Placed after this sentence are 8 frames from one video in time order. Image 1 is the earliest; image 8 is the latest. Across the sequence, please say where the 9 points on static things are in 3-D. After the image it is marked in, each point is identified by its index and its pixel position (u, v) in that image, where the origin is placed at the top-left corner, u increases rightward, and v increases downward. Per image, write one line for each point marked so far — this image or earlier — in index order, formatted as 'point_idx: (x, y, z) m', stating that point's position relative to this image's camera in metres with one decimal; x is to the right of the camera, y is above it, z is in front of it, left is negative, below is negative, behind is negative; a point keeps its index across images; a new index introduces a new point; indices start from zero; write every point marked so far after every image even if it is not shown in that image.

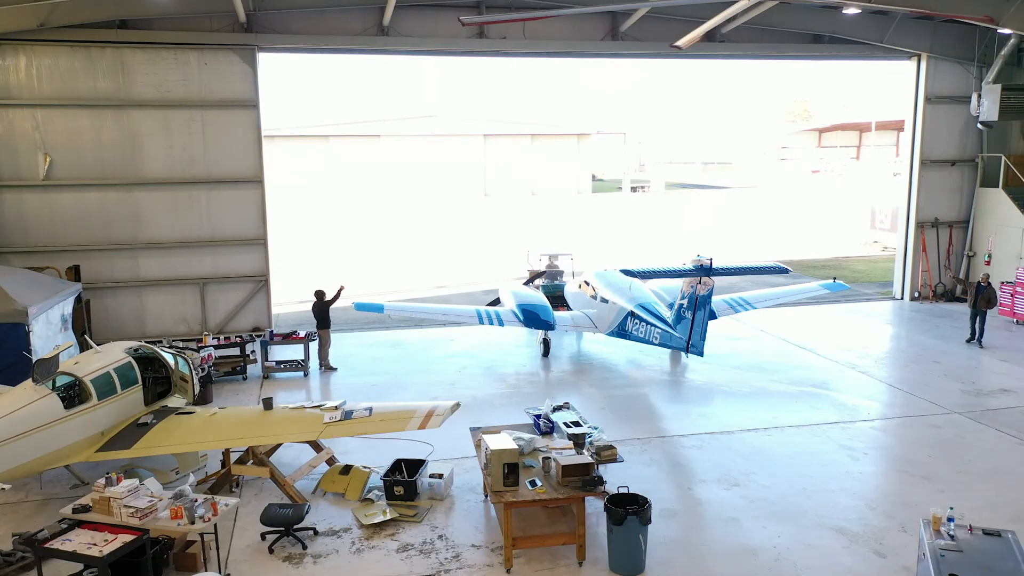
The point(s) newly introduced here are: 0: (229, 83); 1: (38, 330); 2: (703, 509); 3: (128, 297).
0: (-4.7, +3.4, +13.5) m
1: (-6.0, -0.5, +10.4) m
2: (+1.7, -2.0, +7.4) m
3: (-6.4, -0.2, +13.8) m
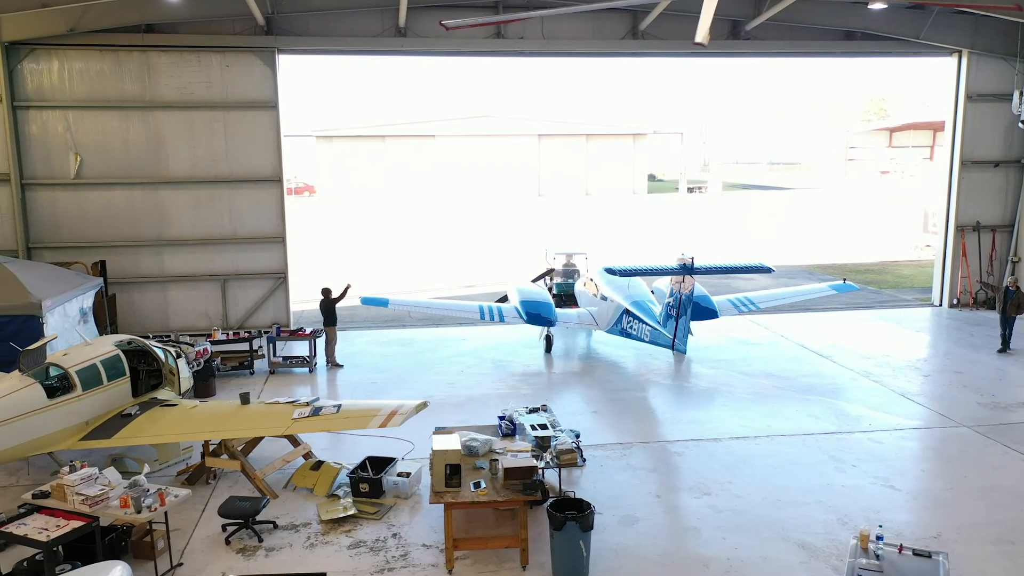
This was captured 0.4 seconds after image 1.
0: (-4.4, +3.4, +13.9) m
1: (-6.1, -0.4, +10.9) m
2: (+1.3, -2.0, +7.2) m
3: (-6.2, -0.1, +14.2) m
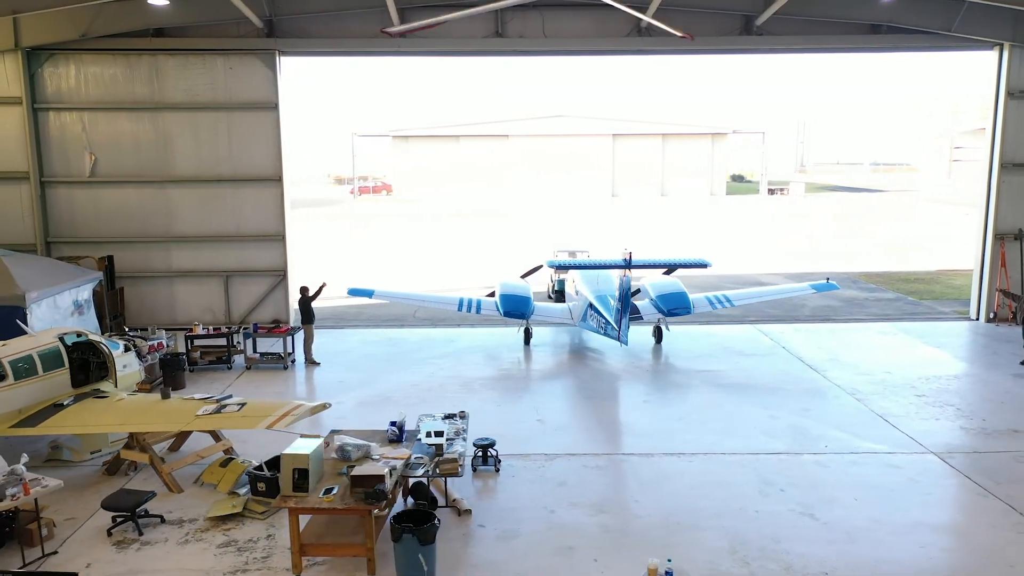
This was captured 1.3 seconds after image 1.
0: (-4.5, +3.5, +14.2) m
1: (-6.6, -0.3, +11.5) m
2: (+0.3, -2.1, +6.9) m
3: (-6.3, 0.0, +14.8) m
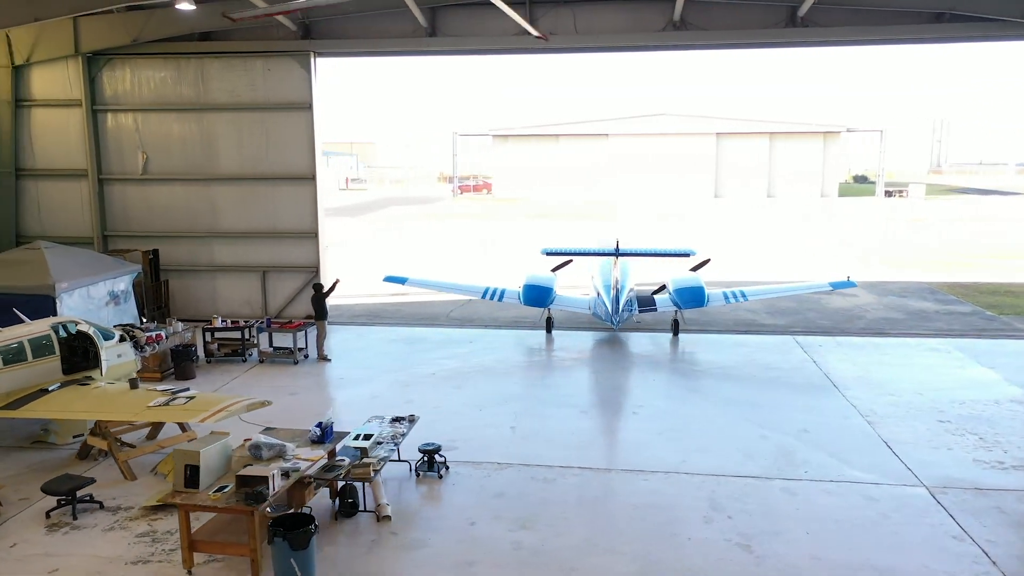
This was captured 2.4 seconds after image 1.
0: (-4.0, +3.6, +14.6) m
1: (-6.5, -0.2, +12.2) m
2: (-0.5, -2.1, +6.7) m
3: (-5.8, +0.1, +15.5) m
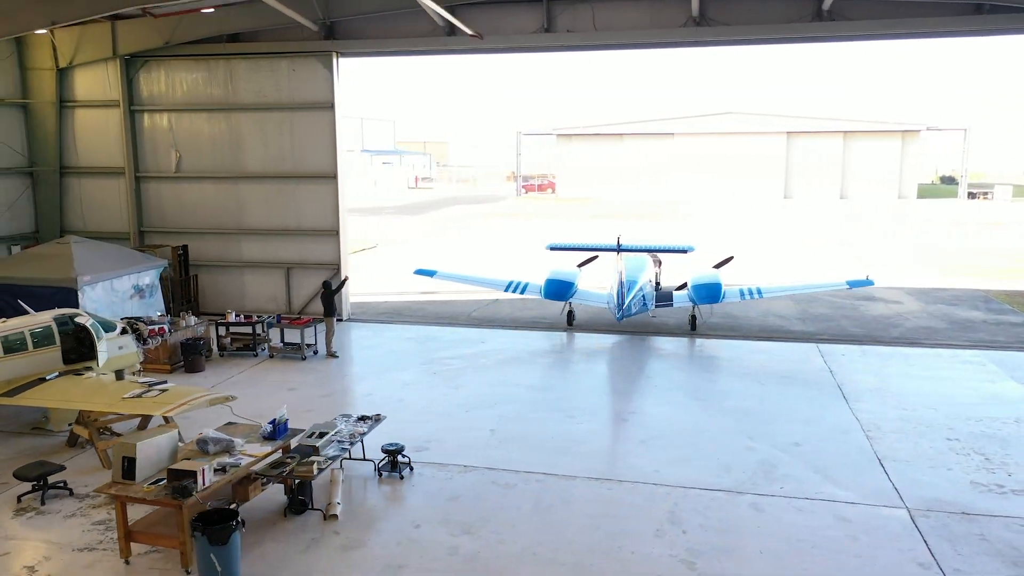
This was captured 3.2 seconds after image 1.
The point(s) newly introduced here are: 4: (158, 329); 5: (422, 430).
0: (-3.6, +3.6, +14.8) m
1: (-6.5, -0.1, +12.7) m
2: (-1.0, -2.1, +6.6) m
3: (-5.4, +0.2, +15.9) m
4: (-4.9, -0.6, +11.5) m
5: (-1.1, -1.7, +9.6) m
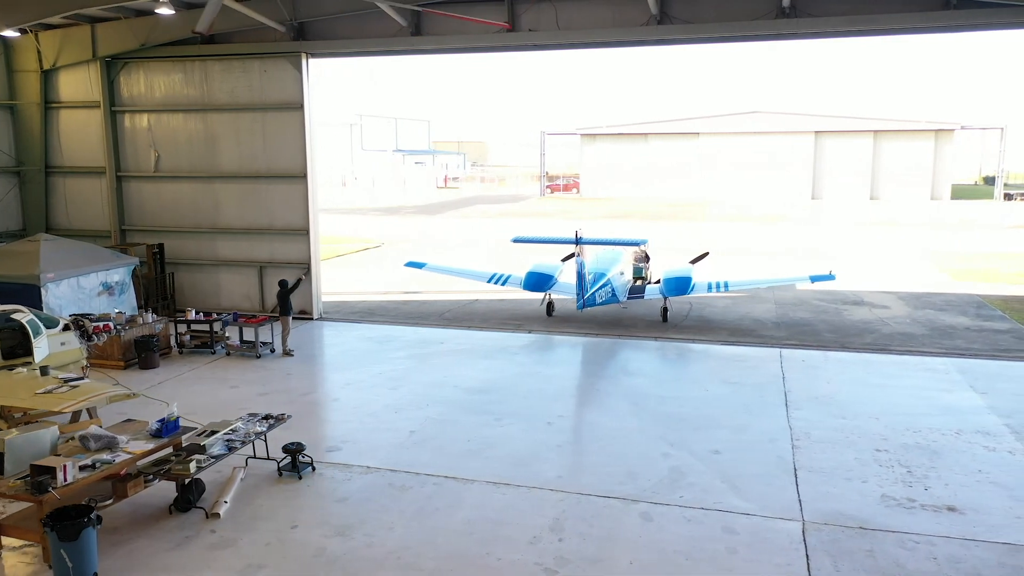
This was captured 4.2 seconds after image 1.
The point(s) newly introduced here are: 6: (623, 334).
0: (-4.2, +3.6, +15.0) m
1: (-7.2, -0.1, +13.0) m
2: (-2.1, -2.1, +6.6) m
3: (-5.9, +0.3, +16.1) m
4: (-5.7, -0.5, +11.7) m
5: (-2.0, -1.7, +9.6) m
6: (+2.1, -0.9, +15.2) m
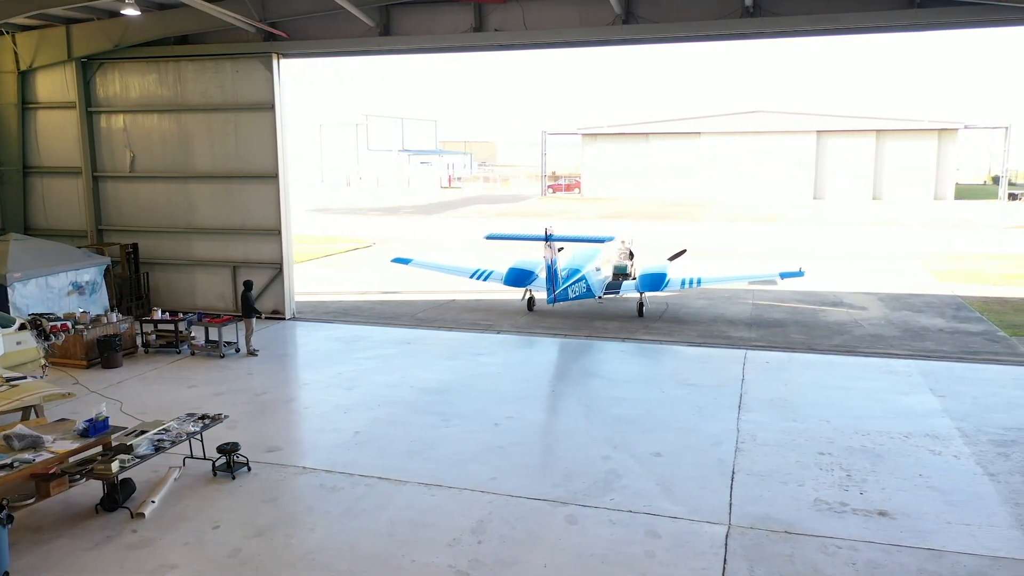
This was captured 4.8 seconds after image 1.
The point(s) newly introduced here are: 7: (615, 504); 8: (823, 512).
0: (-4.7, +3.6, +15.0) m
1: (-7.7, 0.0, +13.1) m
2: (-2.7, -2.1, +6.7) m
3: (-6.5, +0.3, +16.2) m
4: (-6.3, -0.5, +11.7) m
5: (-2.6, -1.7, +9.6) m
6: (+1.5, -0.9, +15.1) m
7: (+1.0, -2.0, +7.6) m
8: (+2.8, -2.0, +7.4) m
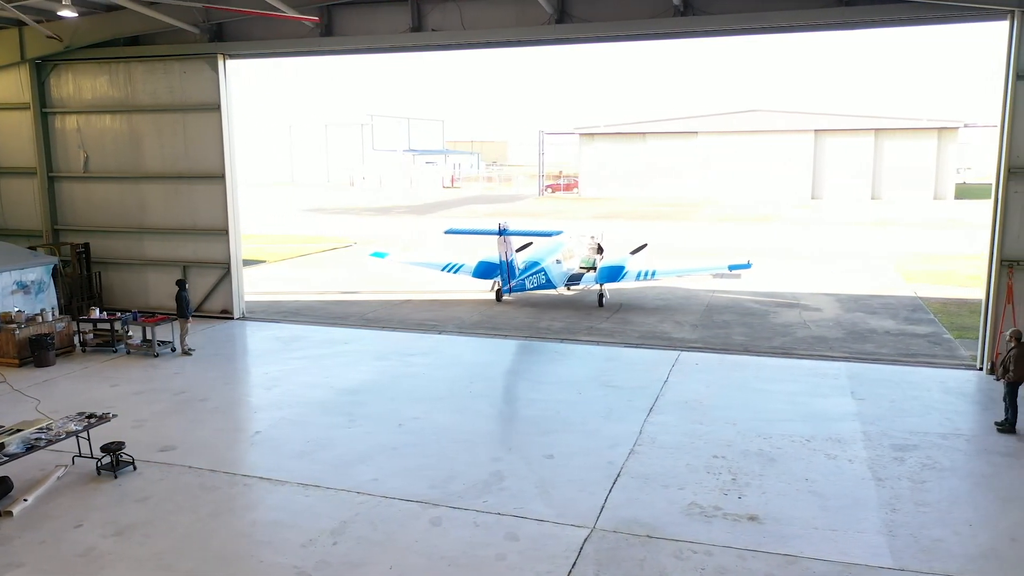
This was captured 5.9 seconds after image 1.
0: (-5.7, +3.7, +15.1) m
1: (-8.8, 0.0, +13.3) m
2: (-3.9, -2.1, +6.7) m
3: (-7.4, +0.3, +16.3) m
4: (-7.4, -0.5, +11.9) m
5: (-3.7, -1.7, +9.7) m
6: (+0.5, -0.9, +15.1) m
7: (-0.2, -2.0, +7.5) m
8: (+1.6, -2.0, +7.4) m
